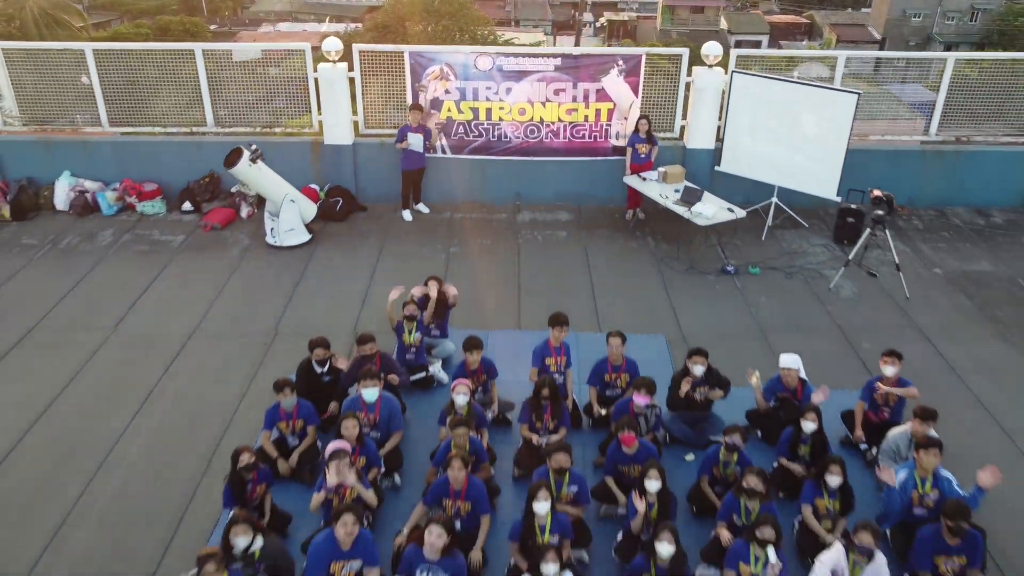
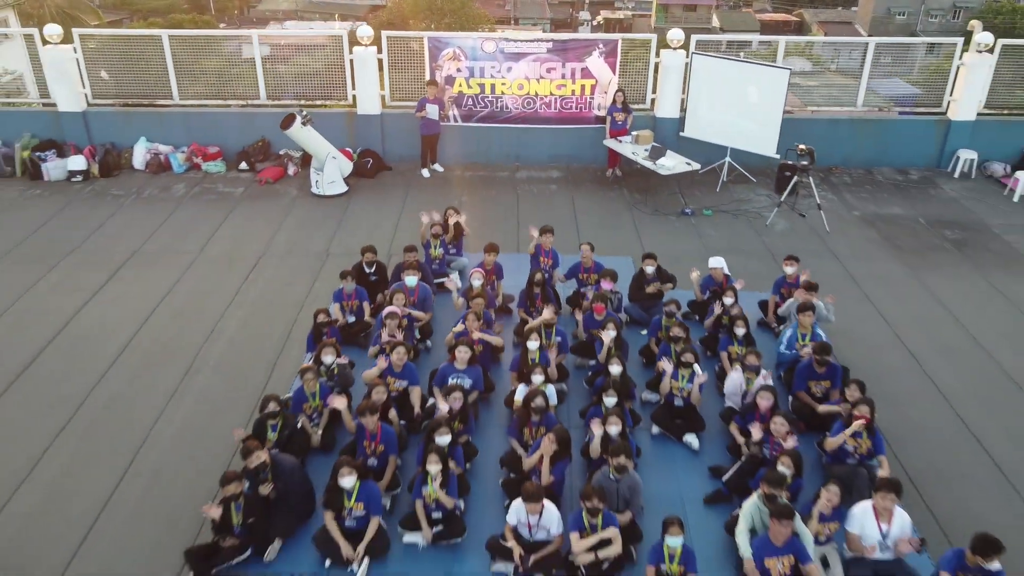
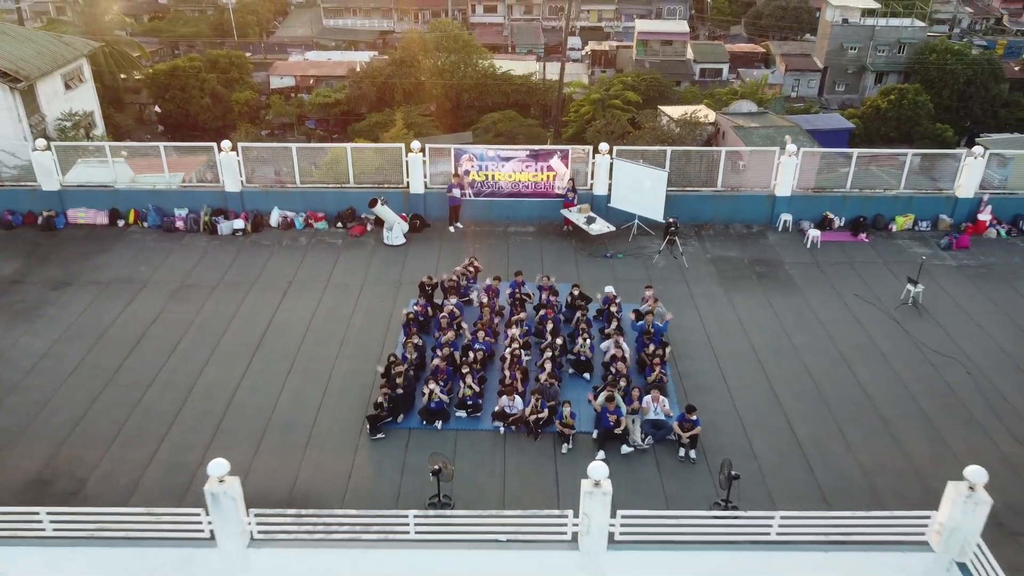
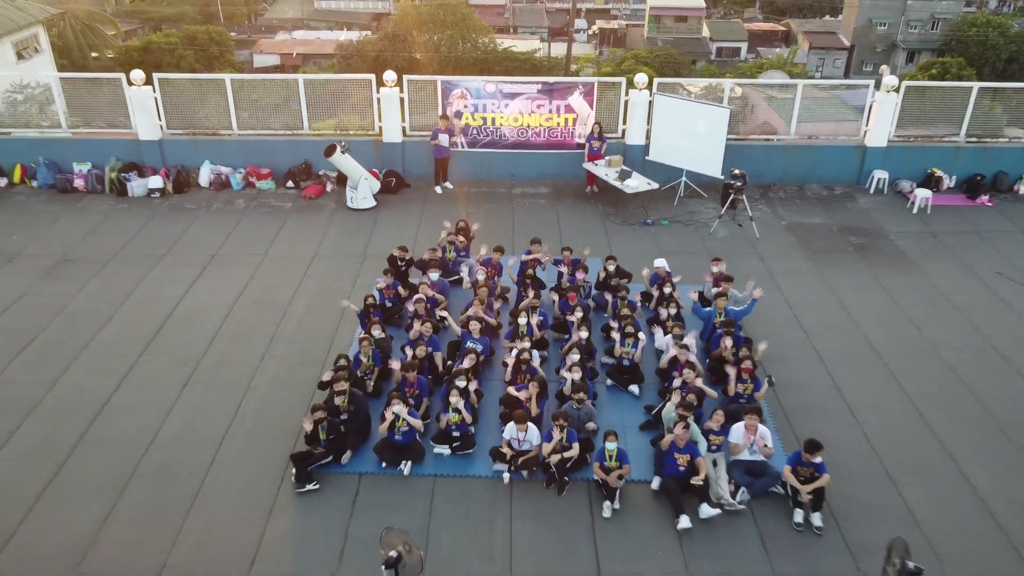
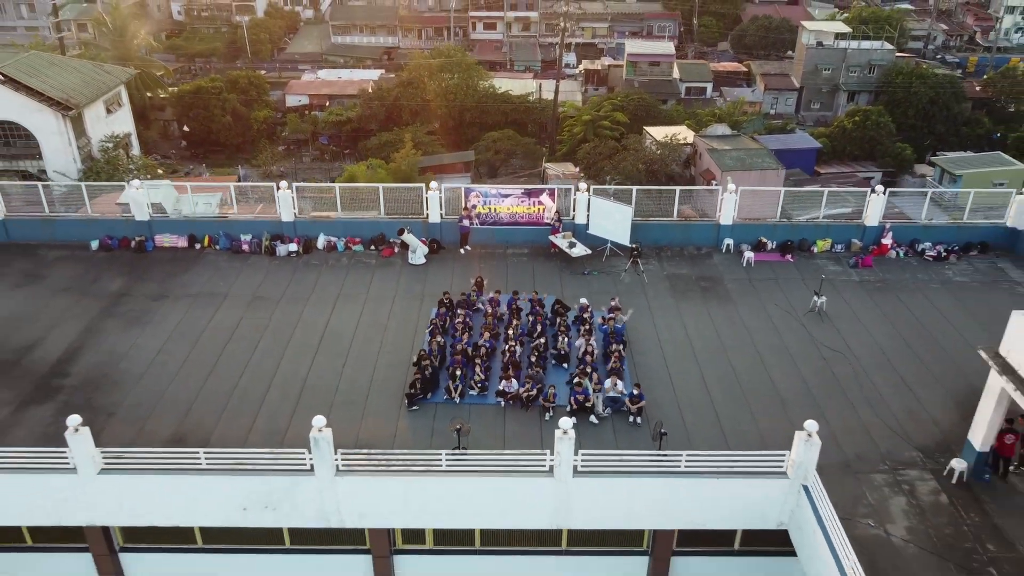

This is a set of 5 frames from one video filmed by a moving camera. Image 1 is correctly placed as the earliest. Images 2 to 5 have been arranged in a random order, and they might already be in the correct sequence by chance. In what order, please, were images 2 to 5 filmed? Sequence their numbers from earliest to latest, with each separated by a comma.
2, 4, 3, 5
